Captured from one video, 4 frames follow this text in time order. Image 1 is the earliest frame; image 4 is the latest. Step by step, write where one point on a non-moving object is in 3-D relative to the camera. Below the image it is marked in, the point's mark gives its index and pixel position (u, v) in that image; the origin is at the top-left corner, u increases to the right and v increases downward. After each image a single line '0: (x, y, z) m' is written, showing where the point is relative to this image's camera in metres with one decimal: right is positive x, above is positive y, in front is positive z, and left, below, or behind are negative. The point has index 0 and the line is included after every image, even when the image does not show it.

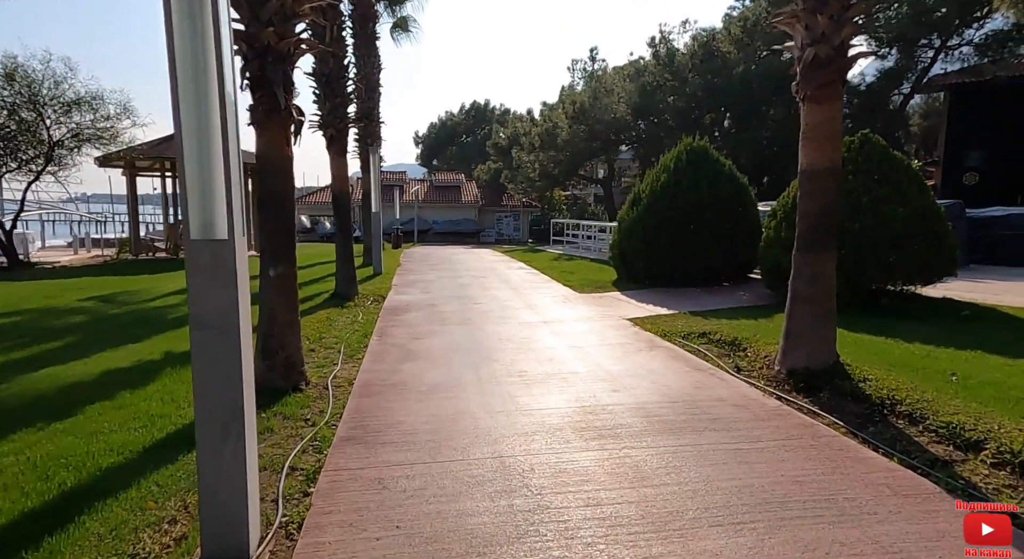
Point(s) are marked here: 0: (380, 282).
0: (-2.9, -0.2, +12.8) m
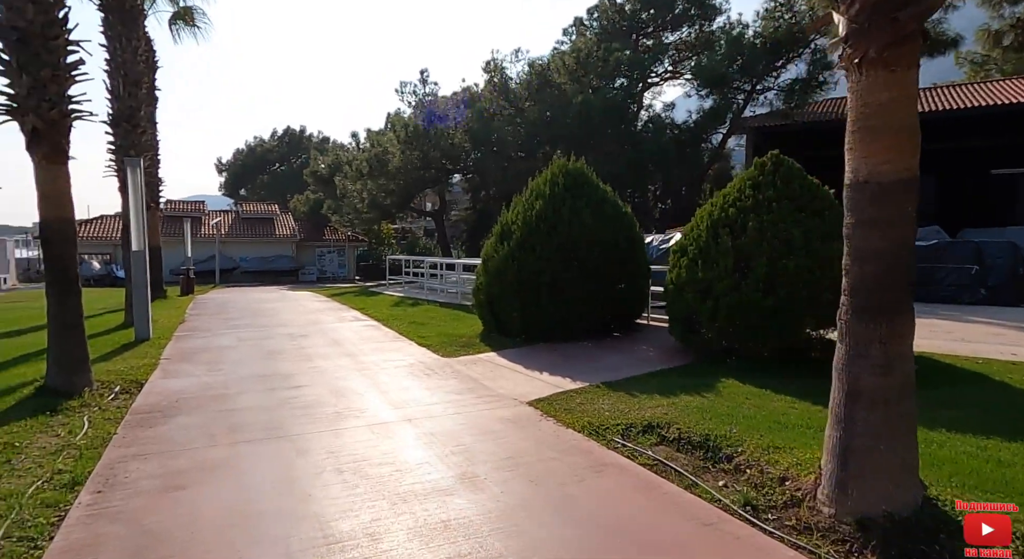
0: (-5.4, -1.2, +8.8) m
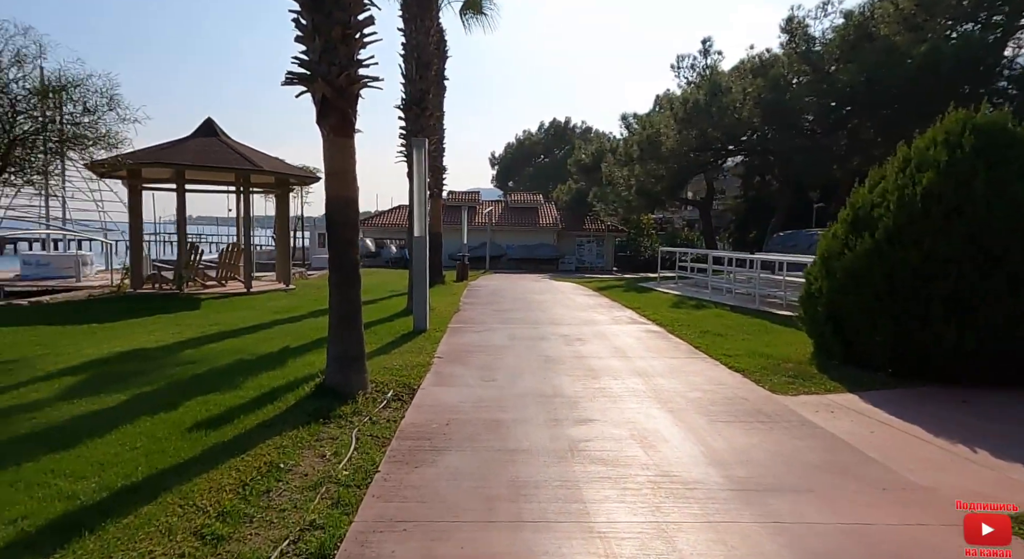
0: (-1.3, -1.0, +8.1) m
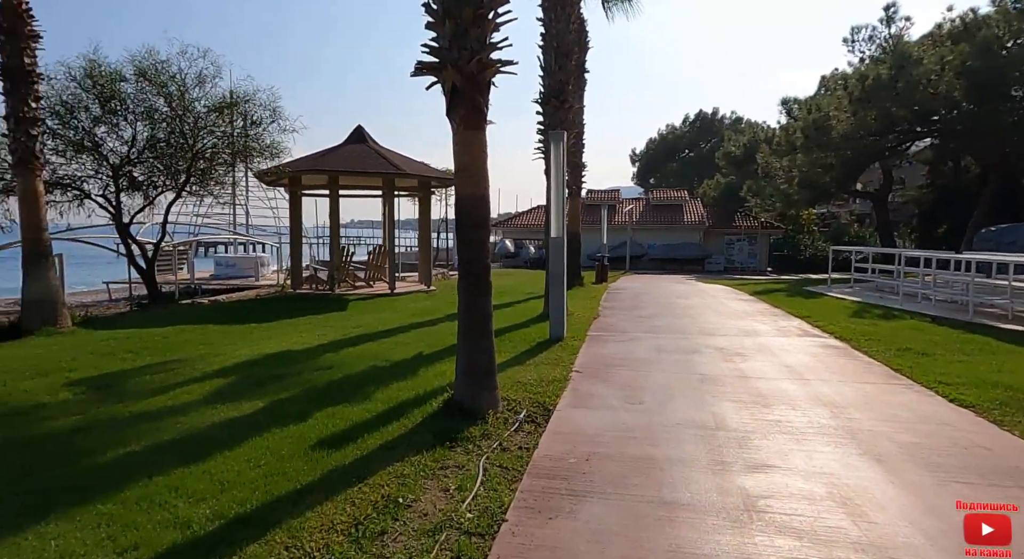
0: (+0.5, -1.1, +7.3) m
